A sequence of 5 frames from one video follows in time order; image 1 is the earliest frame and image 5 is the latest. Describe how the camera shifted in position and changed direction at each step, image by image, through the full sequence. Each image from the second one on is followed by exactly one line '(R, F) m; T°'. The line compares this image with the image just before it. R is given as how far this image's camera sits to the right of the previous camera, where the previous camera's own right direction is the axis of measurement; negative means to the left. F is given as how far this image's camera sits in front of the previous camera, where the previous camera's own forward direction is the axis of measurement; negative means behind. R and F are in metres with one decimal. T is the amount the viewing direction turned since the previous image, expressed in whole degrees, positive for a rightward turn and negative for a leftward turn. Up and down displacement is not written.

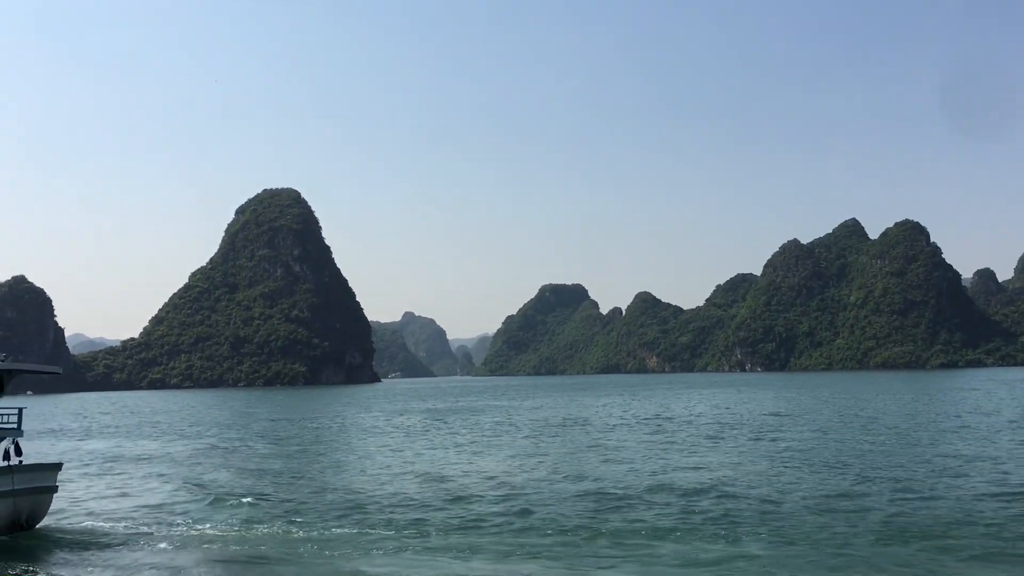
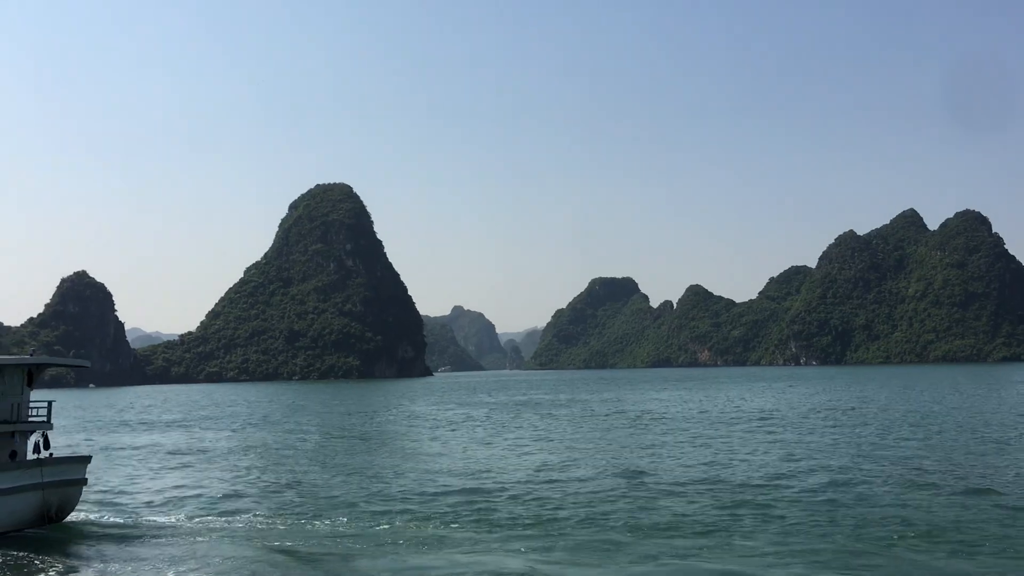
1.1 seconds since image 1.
(-0.9, +0.4) m; -3°
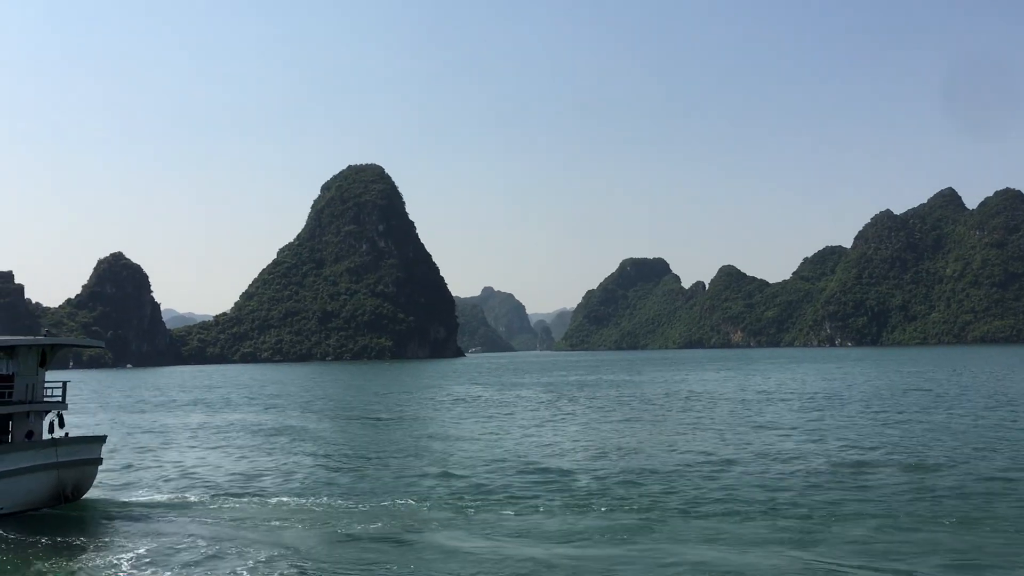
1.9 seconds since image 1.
(-0.7, +0.4) m; -2°
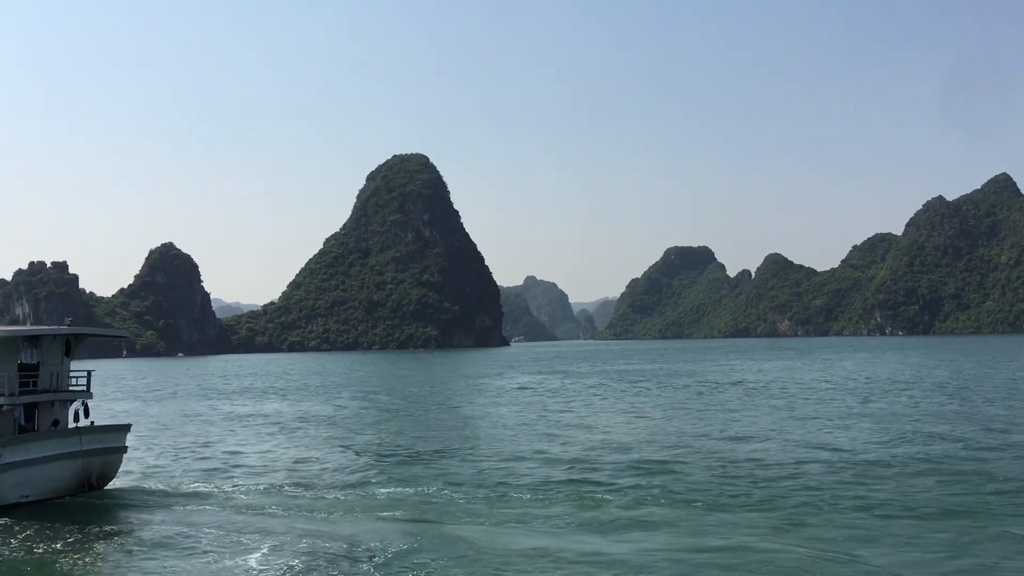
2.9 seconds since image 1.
(-0.7, +0.3) m; -2°
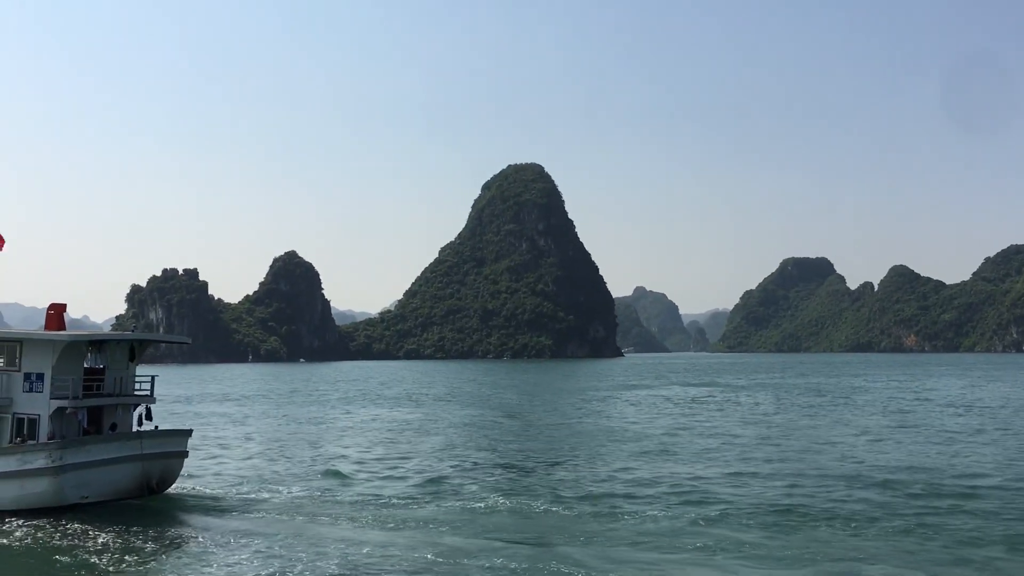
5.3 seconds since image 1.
(-1.9, +0.7) m; -6°
